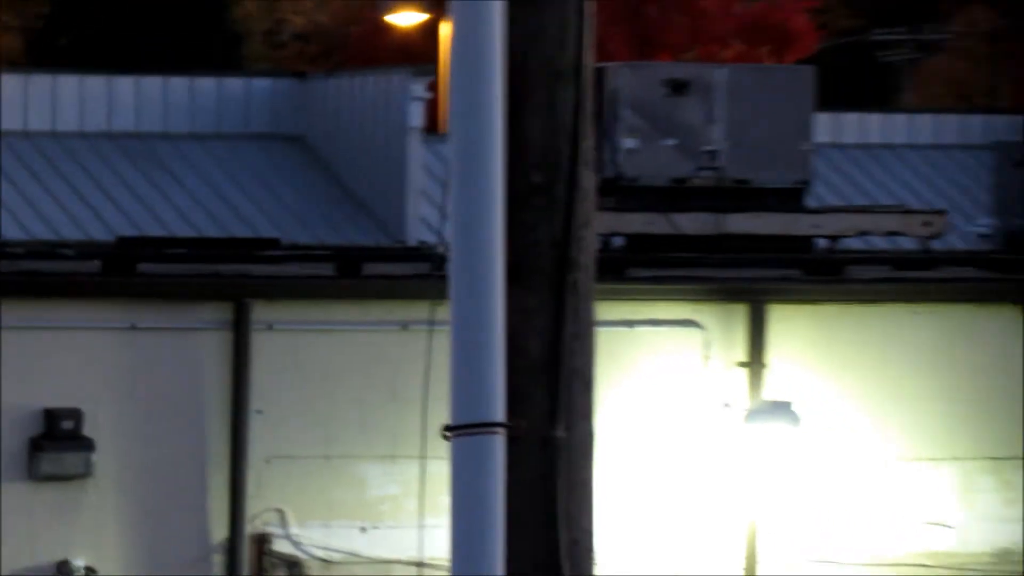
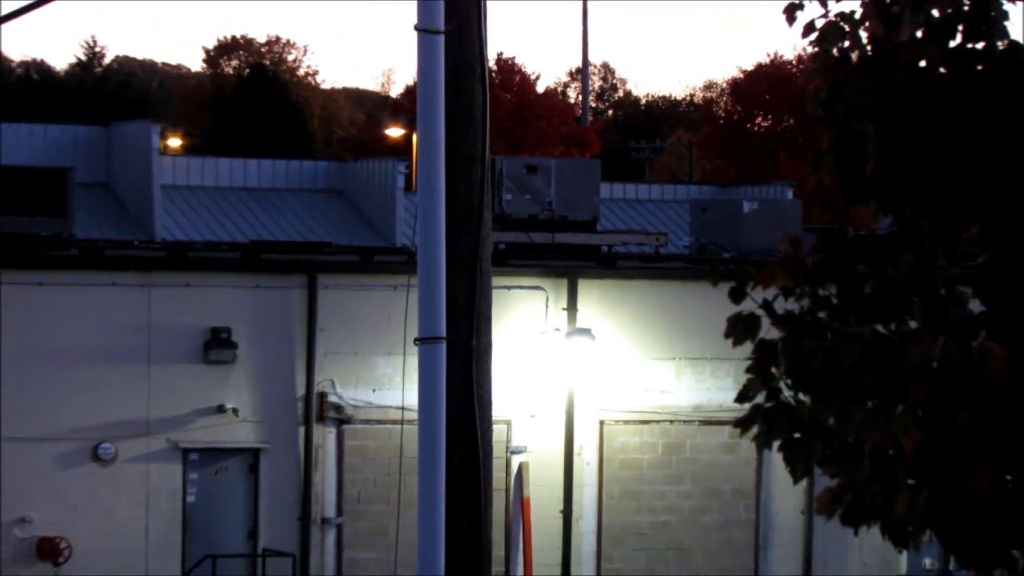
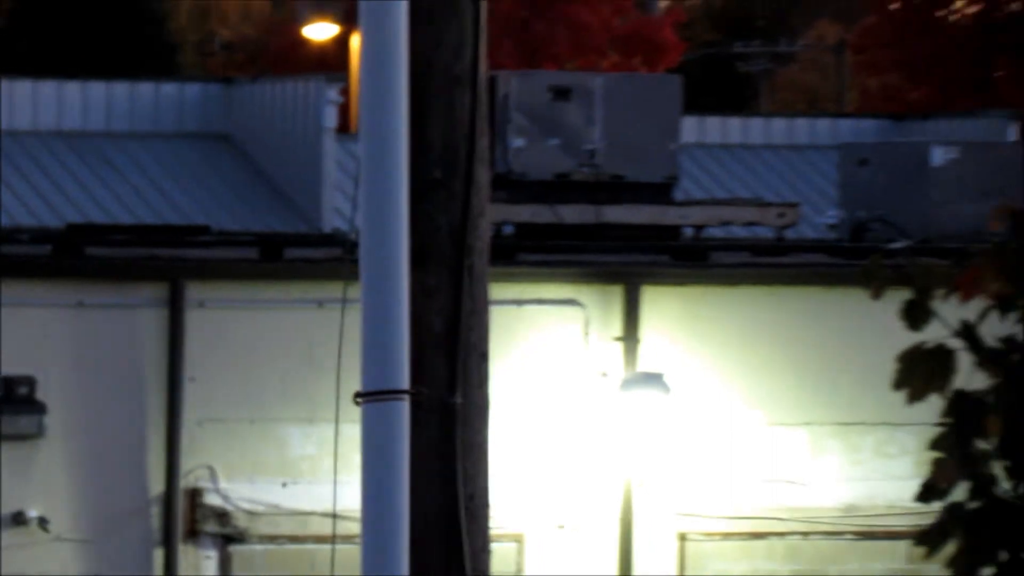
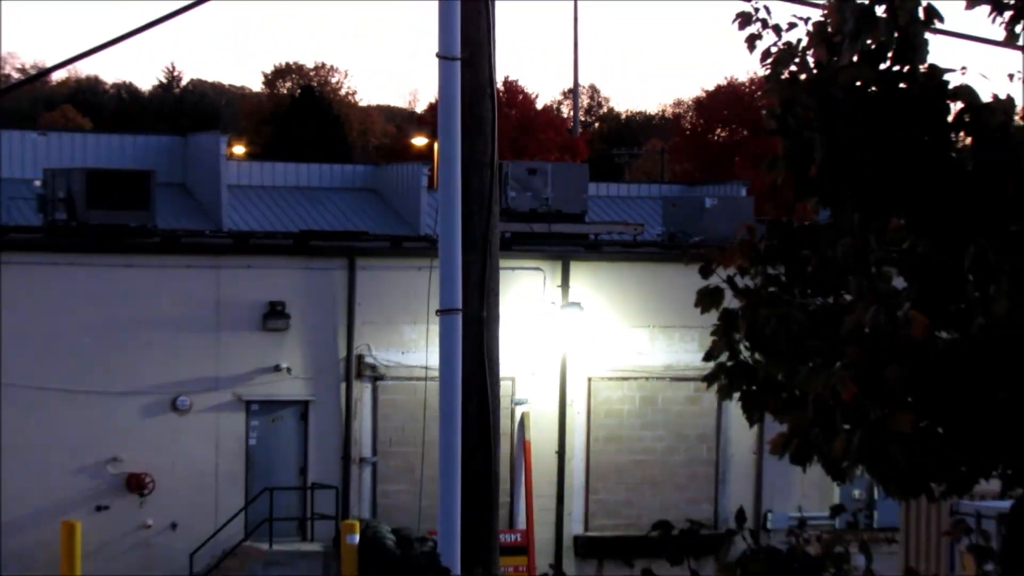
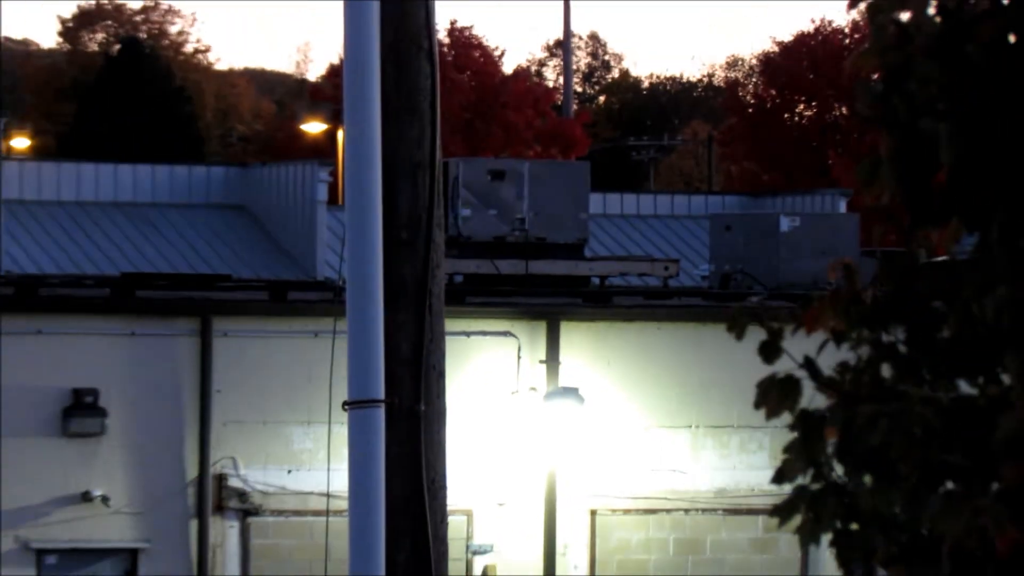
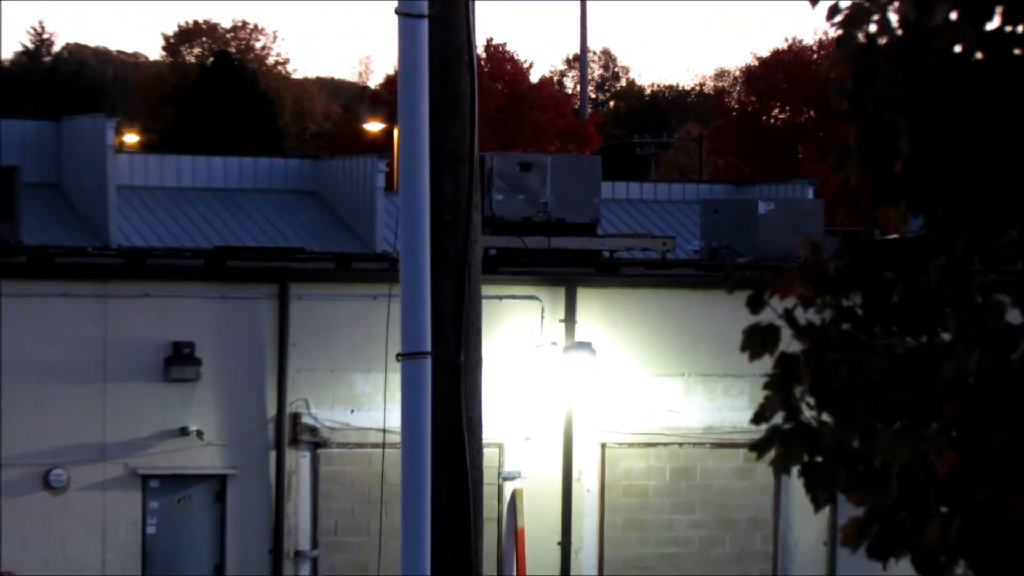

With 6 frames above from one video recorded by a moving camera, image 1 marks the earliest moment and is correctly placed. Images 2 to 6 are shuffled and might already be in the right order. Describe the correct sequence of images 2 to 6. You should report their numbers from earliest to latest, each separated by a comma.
3, 5, 6, 2, 4
